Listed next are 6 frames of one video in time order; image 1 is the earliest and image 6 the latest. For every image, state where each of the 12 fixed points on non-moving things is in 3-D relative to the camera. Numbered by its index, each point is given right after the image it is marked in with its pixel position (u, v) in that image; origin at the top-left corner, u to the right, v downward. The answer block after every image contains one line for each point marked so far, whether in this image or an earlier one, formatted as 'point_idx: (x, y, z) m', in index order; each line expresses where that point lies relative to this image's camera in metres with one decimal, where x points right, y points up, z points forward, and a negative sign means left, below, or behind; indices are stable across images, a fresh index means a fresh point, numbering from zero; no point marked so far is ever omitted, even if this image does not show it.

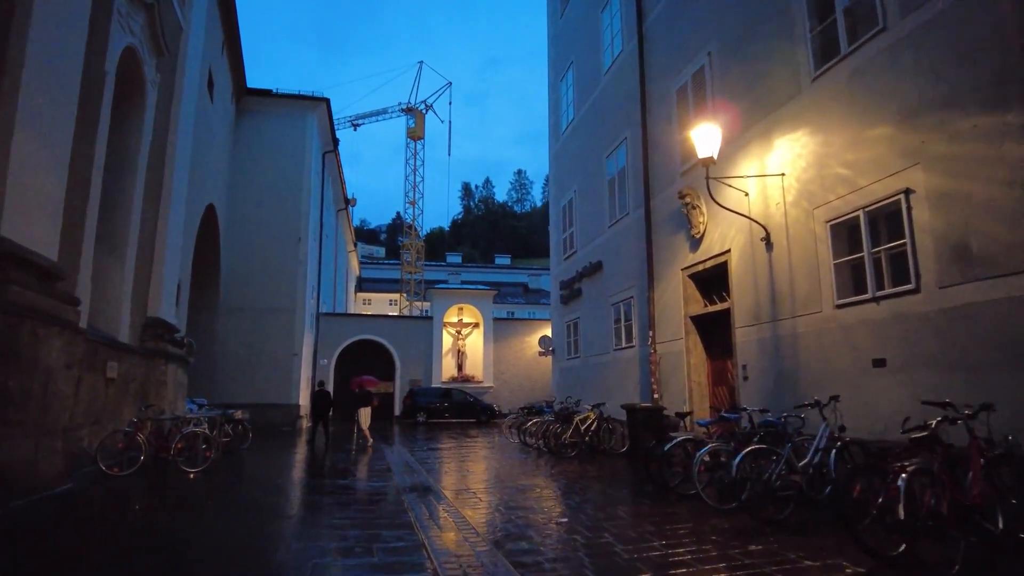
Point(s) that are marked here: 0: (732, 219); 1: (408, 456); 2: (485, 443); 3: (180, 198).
0: (+3.2, +1.0, +9.2) m
1: (-2.8, -4.2, +16.3) m
2: (-1.0, -4.6, +18.9) m
3: (-7.0, +1.9, +13.6) m
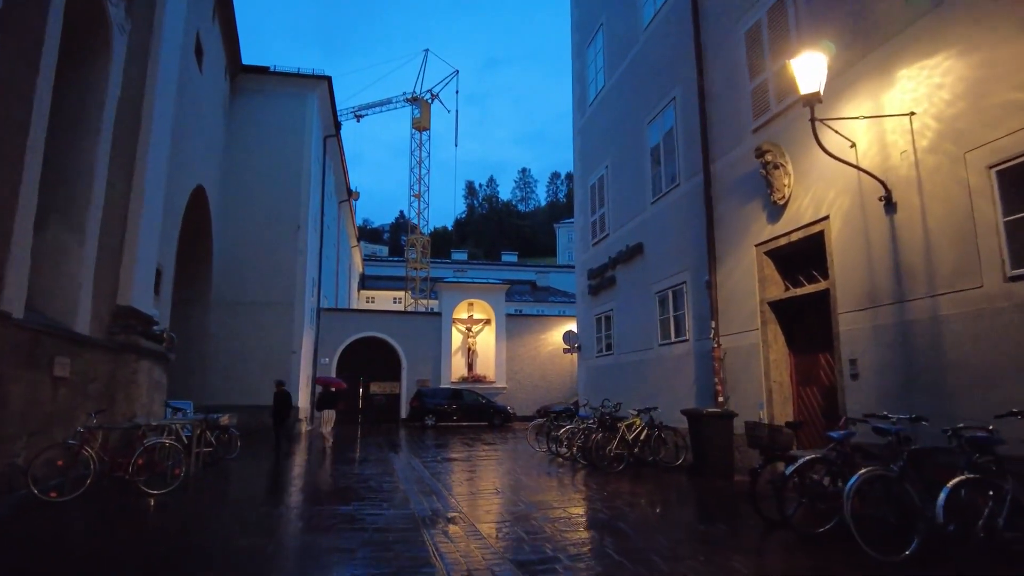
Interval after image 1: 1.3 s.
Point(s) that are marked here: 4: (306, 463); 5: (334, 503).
0: (+3.7, +1.3, +7.4) m
1: (-2.2, -4.0, +14.4) m
2: (-0.4, -4.3, +17.1) m
3: (-6.5, +2.2, +11.8) m
4: (-4.7, -4.0, +14.6) m
5: (-2.2, -2.7, +8.1) m
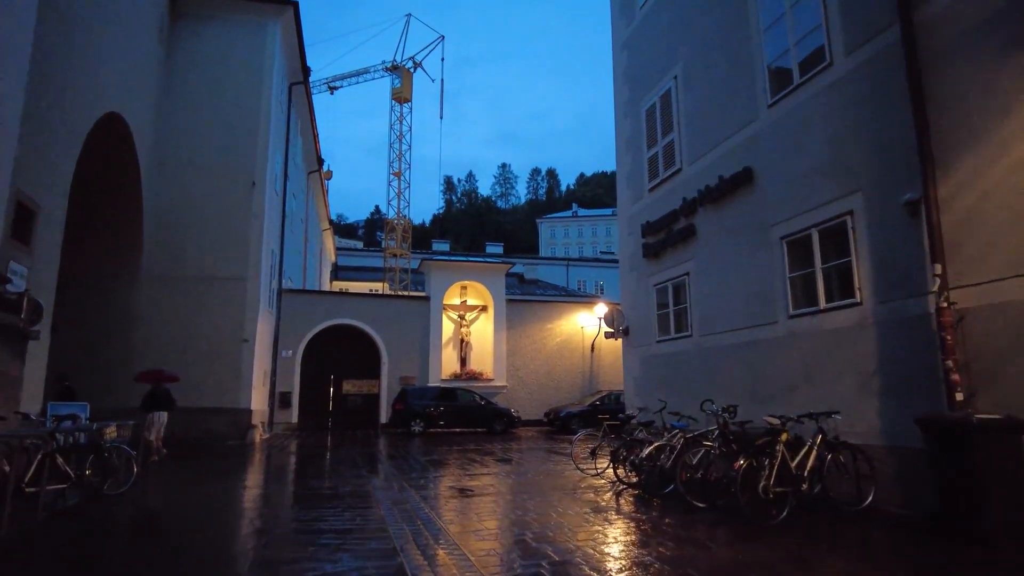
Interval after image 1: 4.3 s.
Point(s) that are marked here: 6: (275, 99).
0: (+4.5, +2.0, +3.4) m
1: (-1.7, -3.3, +10.2) m
2: (0.0, -3.6, +13.0) m
3: (-5.9, +2.9, +7.4) m
4: (-4.2, -3.2, +10.3) m
5: (-1.5, -2.0, +3.9) m
6: (-6.8, +5.4, +18.4) m
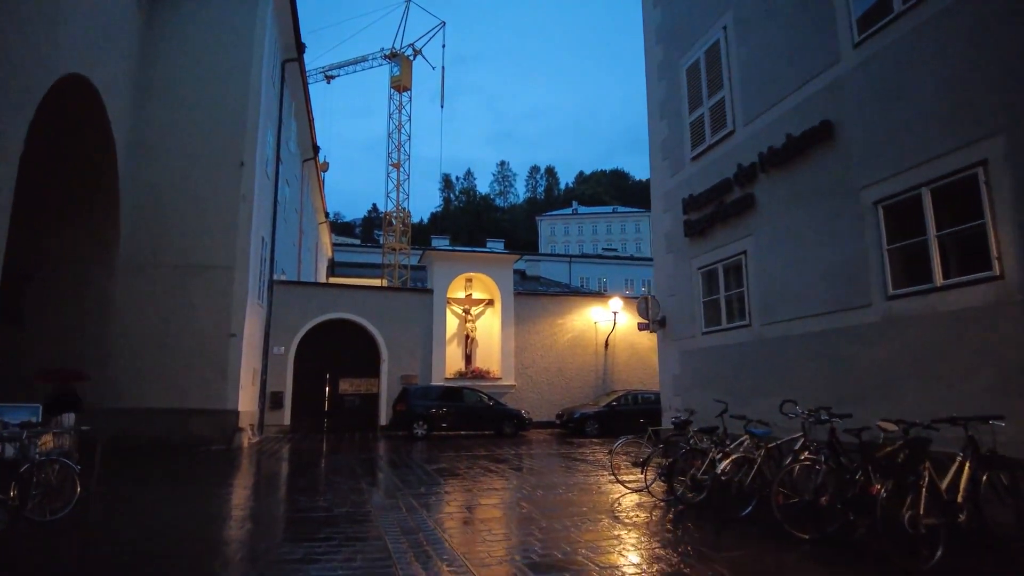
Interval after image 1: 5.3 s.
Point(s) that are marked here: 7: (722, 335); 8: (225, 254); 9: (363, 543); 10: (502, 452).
0: (+4.8, +2.2, +2.0) m
1: (-1.4, -3.0, +8.8) m
2: (+0.3, -3.4, +11.5) m
3: (-5.5, +3.2, +5.9) m
4: (-3.8, -3.0, +8.8) m
5: (-1.1, -1.7, +2.4) m
6: (-6.5, +5.7, +16.9) m
7: (+2.9, -0.7, +8.9) m
8: (-6.9, +0.8, +15.4) m
9: (-1.4, -2.6, +6.3) m
10: (-0.2, -4.0, +15.5) m
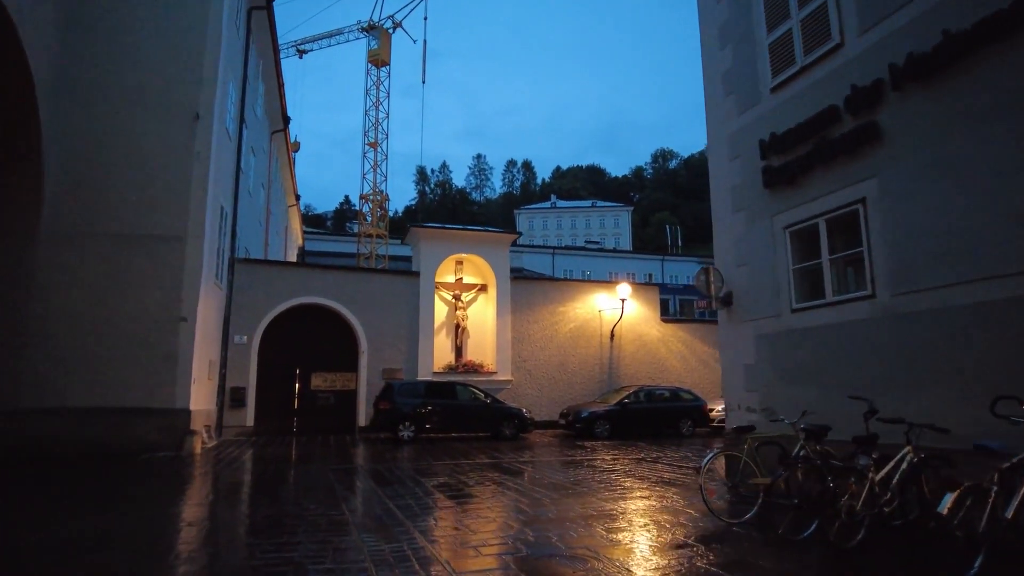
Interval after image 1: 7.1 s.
0: (+5.5, +2.6, -0.1) m
1: (-1.0, -2.6, +6.4) m
2: (+0.6, -2.9, +9.3) m
3: (-5.0, +3.6, +3.4) m
4: (-3.5, -2.5, +6.4) m
5: (-0.4, -1.3, +0.1) m
6: (-6.4, +6.2, +14.3) m
7: (+3.3, -0.3, +6.8) m
8: (-6.8, +1.3, +12.9) m
9: (-0.9, -2.1, +4.0) m
10: (-0.1, -3.5, +13.3) m
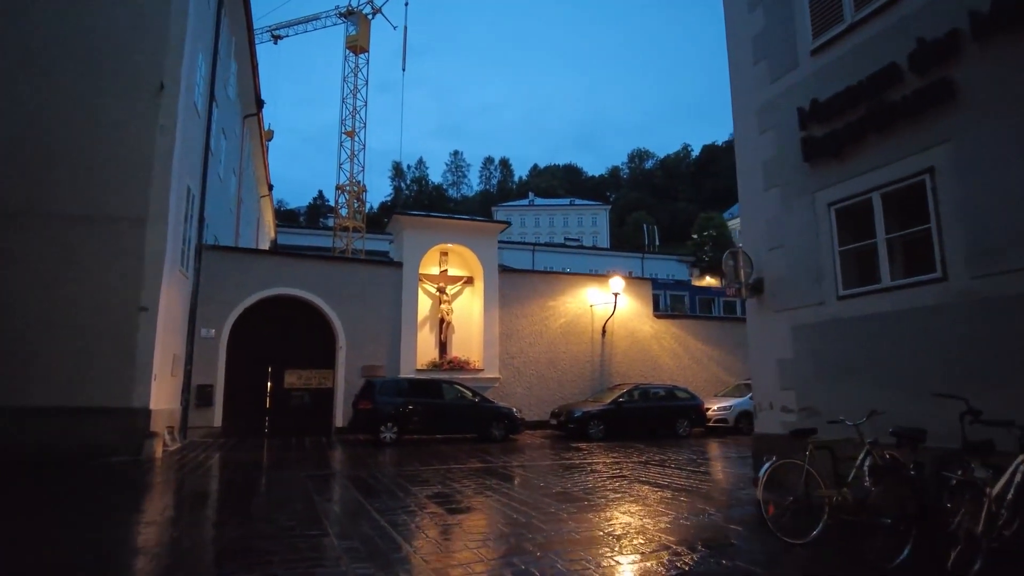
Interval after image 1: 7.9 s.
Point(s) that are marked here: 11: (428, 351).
0: (+6.0, +2.7, -0.9) m
1: (-0.9, -2.4, +5.4) m
2: (+0.6, -2.7, +8.3) m
3: (-4.7, +3.8, +2.3) m
4: (-3.3, -2.3, +5.3) m
5: (0.0, -1.2, -0.9) m
6: (-6.5, +6.4, +13.1) m
7: (+3.4, -0.1, +6.0) m
8: (-6.9, +1.6, +11.6) m
9: (-0.7, -2.0, +3.0) m
10: (-0.3, -3.3, +12.3) m
11: (-2.3, -1.7, +17.4) m
